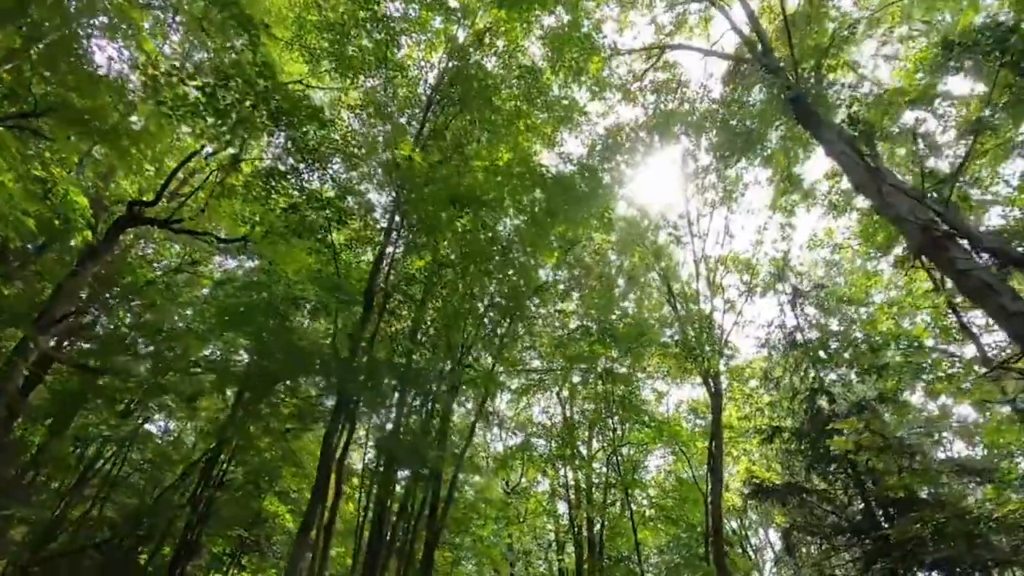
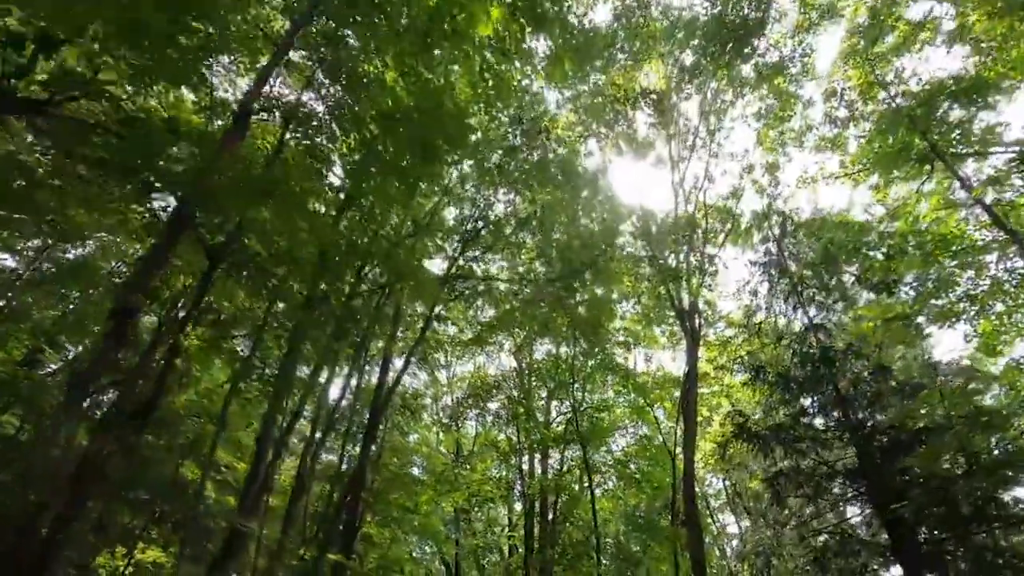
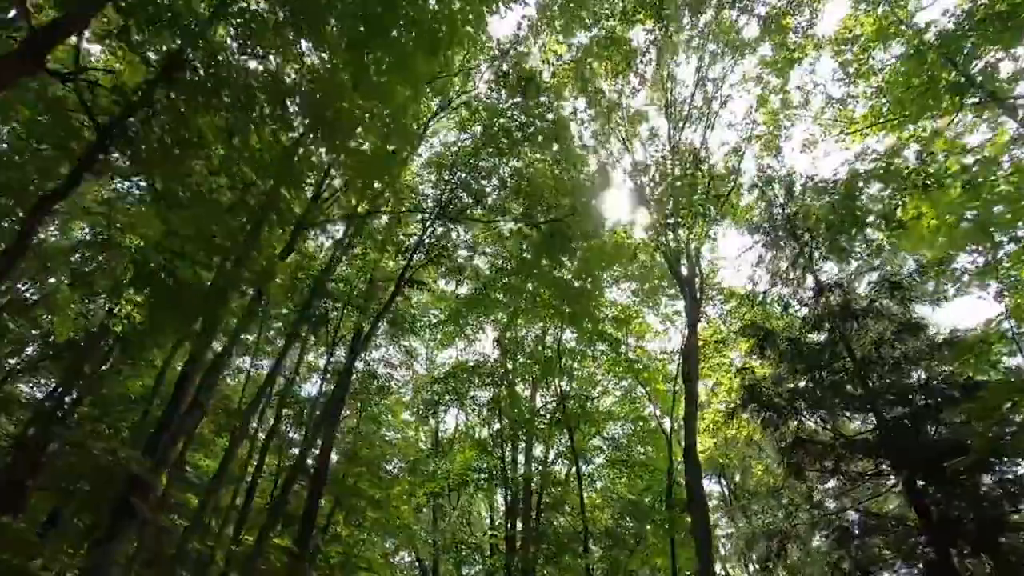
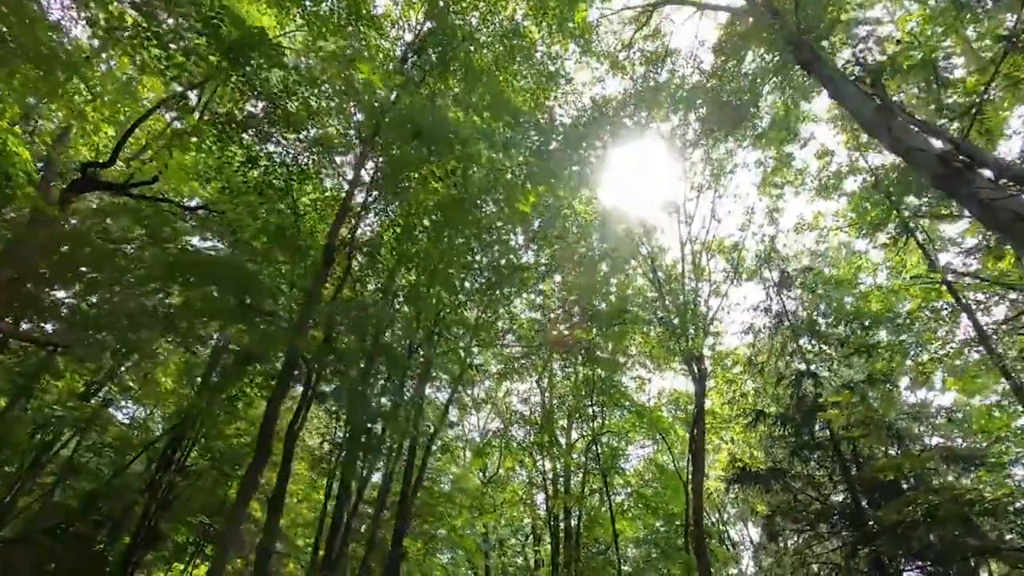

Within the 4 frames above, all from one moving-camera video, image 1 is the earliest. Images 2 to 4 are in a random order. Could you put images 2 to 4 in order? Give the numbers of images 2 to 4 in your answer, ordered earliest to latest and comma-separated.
4, 2, 3
